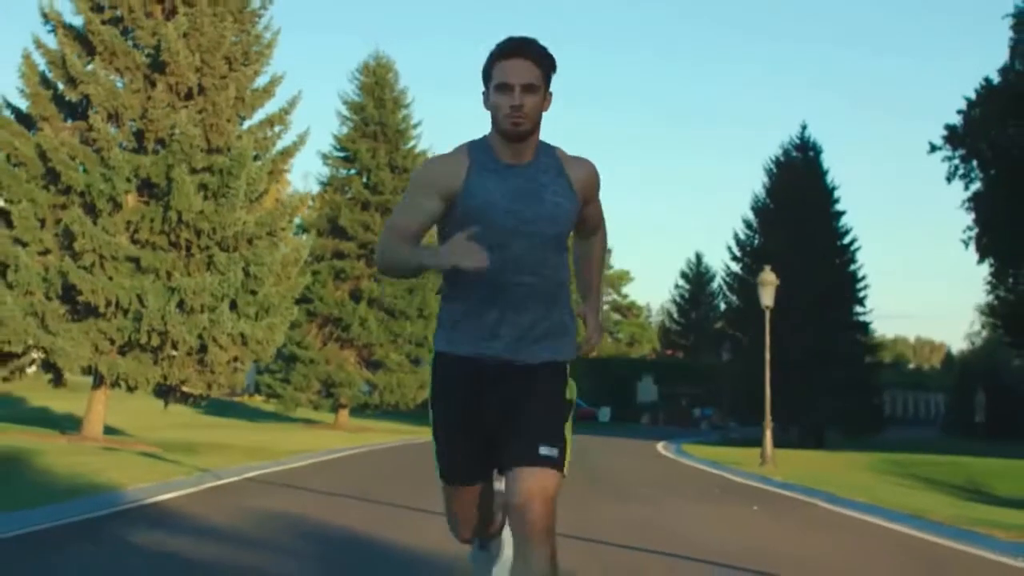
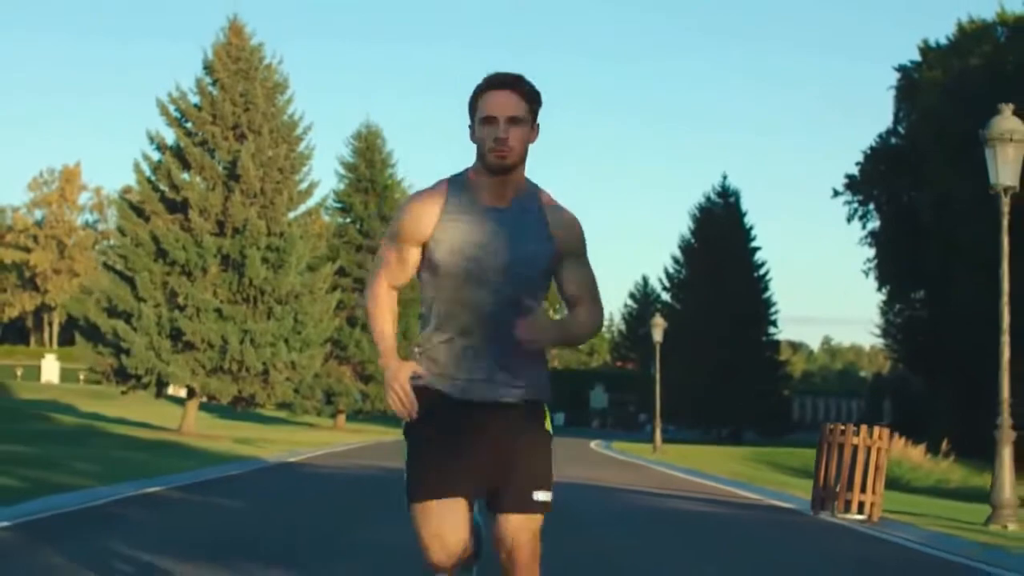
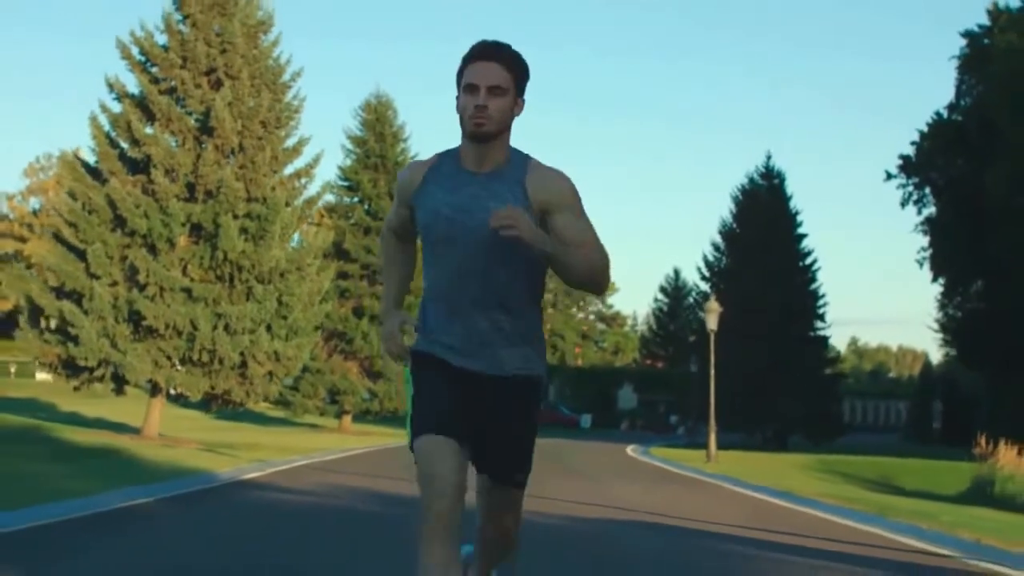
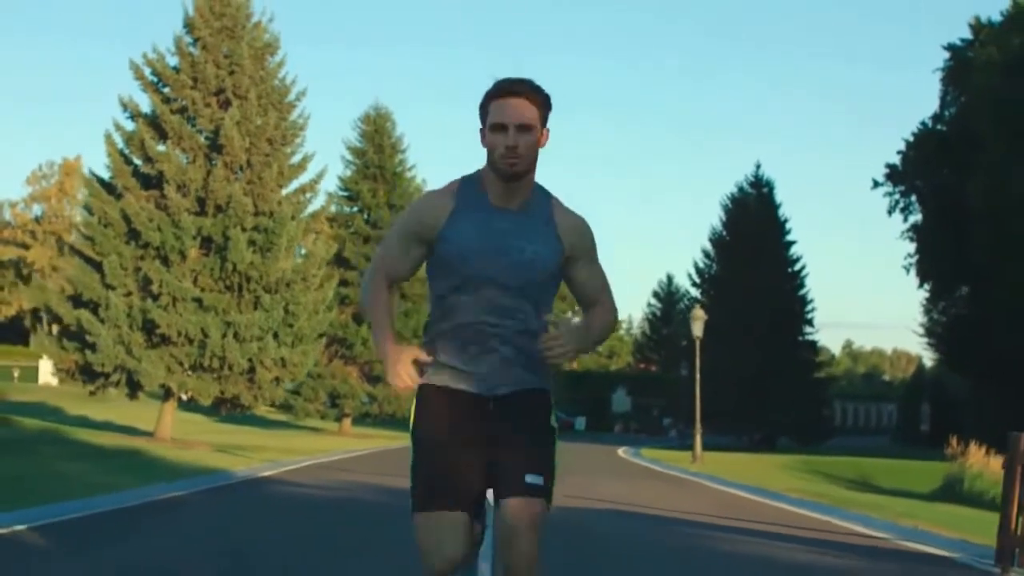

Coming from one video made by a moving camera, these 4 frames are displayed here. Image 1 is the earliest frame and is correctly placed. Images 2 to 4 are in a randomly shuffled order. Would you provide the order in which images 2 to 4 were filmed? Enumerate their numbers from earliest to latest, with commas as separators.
3, 4, 2
